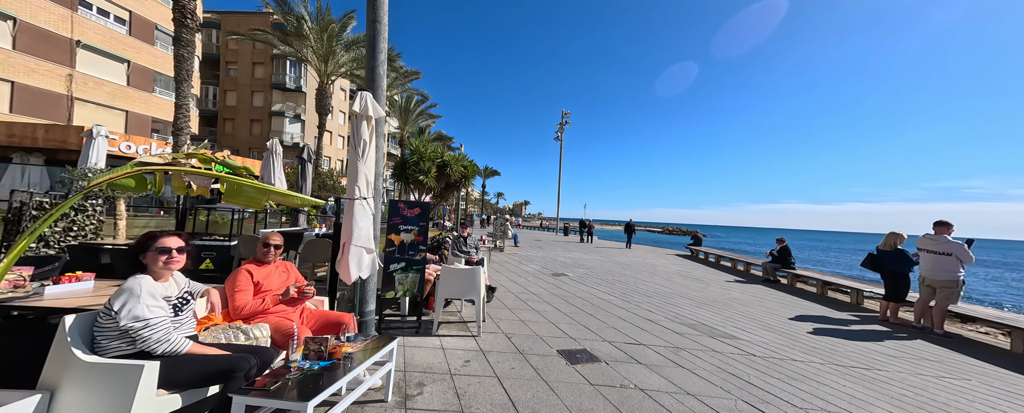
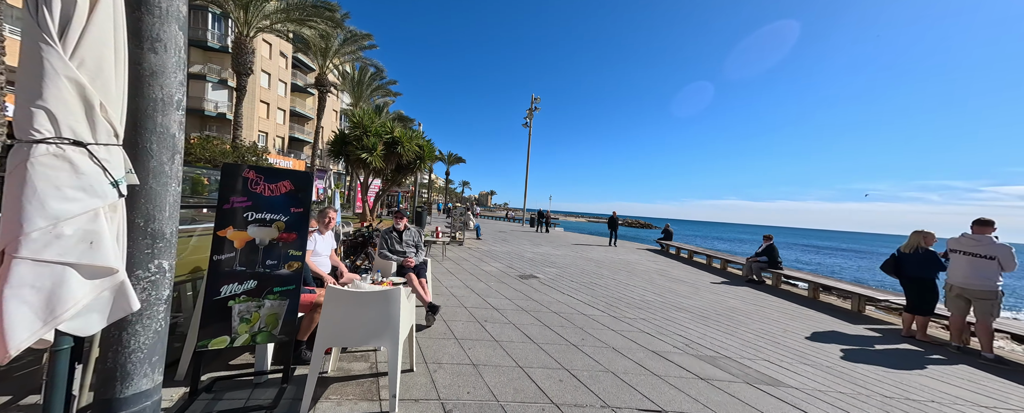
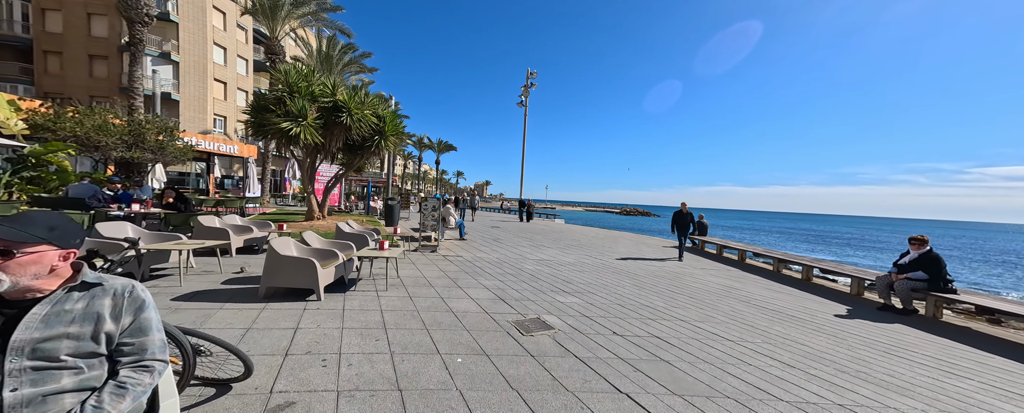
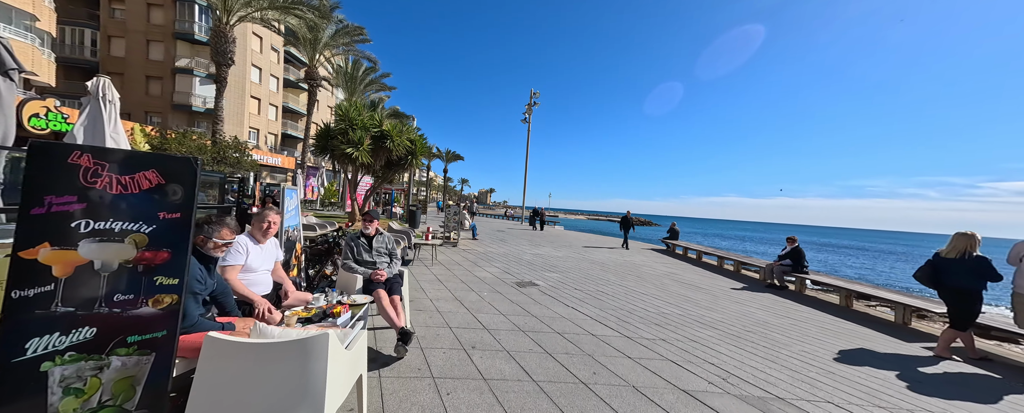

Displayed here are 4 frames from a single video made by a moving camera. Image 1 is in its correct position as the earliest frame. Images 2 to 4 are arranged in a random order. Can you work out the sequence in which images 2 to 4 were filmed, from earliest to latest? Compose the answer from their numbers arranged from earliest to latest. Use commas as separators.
2, 4, 3
